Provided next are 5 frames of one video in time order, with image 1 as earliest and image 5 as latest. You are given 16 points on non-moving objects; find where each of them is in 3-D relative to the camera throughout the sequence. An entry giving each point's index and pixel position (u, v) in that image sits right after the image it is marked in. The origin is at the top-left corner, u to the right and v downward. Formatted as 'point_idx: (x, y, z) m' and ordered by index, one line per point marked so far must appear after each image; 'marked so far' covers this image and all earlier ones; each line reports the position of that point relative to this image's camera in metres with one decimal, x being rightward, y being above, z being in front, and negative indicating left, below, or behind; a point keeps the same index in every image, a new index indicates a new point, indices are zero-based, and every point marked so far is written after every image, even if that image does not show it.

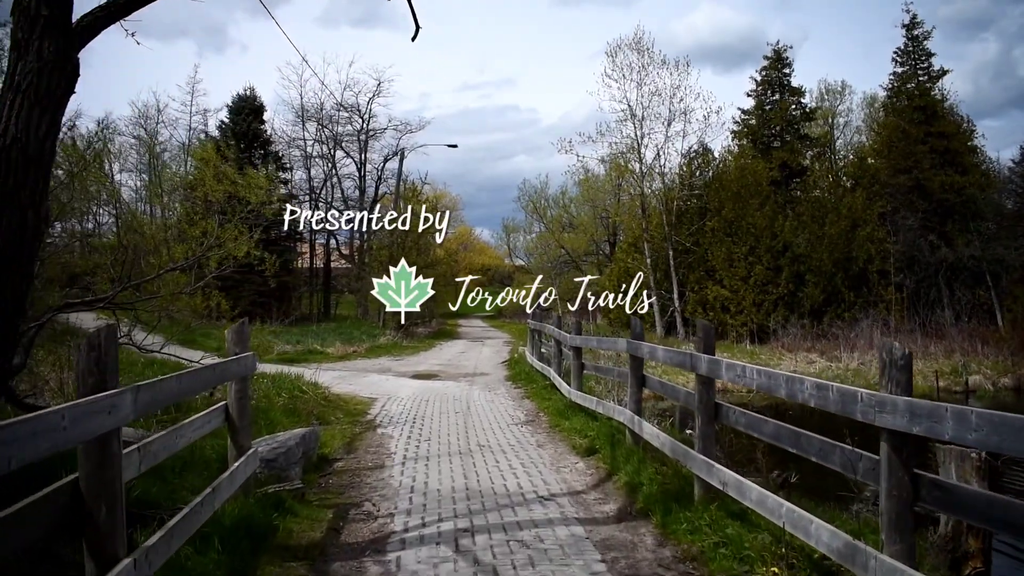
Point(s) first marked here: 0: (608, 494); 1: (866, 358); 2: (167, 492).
0: (+0.8, -1.6, +5.8) m
1: (+9.3, -1.9, +19.4) m
2: (-2.5, -1.5, +5.3) m
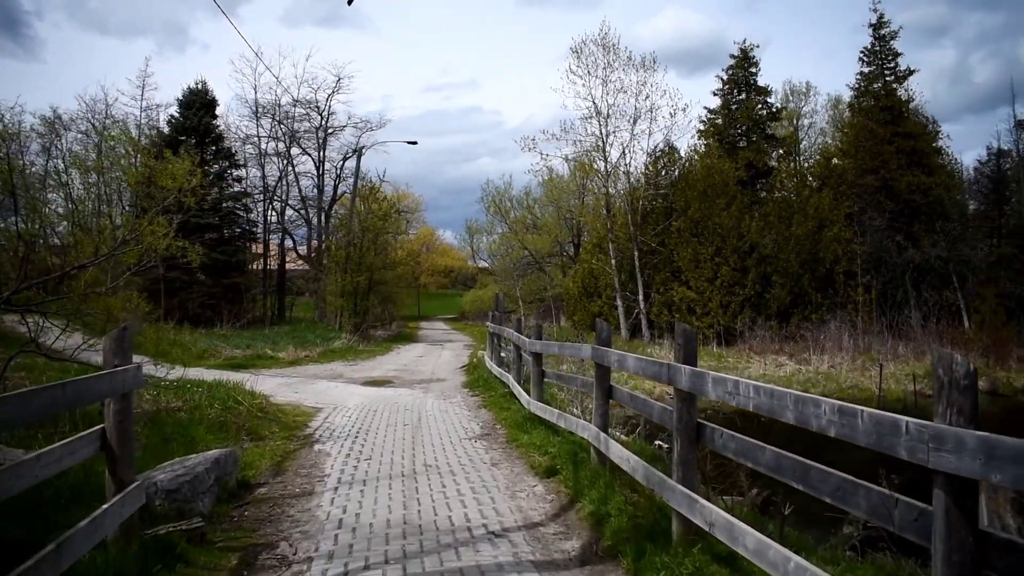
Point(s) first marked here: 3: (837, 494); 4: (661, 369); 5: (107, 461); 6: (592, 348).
0: (+0.4, -1.6, +5.0) m
1: (+8.3, -1.9, +18.9) m
2: (-2.8, -1.4, +4.3) m
3: (+1.3, -0.8, +2.9) m
4: (+0.9, -0.5, +4.2) m
5: (-2.3, -1.0, +4.2) m
6: (+0.7, -0.5, +6.0) m
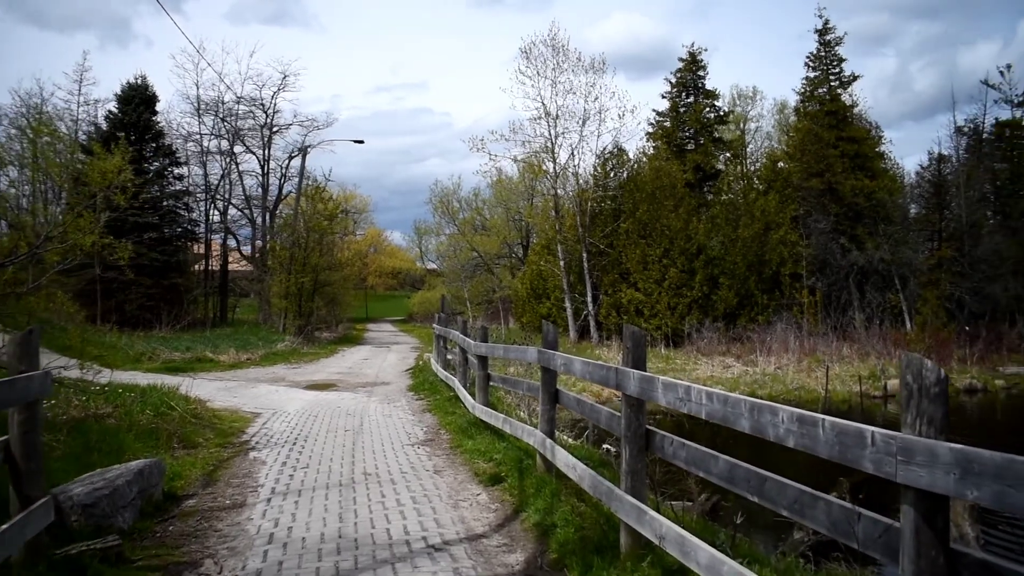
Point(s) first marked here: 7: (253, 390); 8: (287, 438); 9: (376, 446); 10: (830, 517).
0: (0.0, -1.6, +4.7) m
1: (+7.0, -1.9, +19.2) m
2: (-3.1, -1.4, +3.8) m
3: (+1.0, -0.8, +2.7) m
4: (+0.5, -0.5, +4.0) m
5: (-2.6, -1.0, +3.8) m
6: (+0.2, -0.5, +5.8) m
7: (-4.8, -1.9, +13.6) m
8: (-2.7, -1.8, +9.0) m
9: (-1.5, -1.7, +8.0) m
10: (+1.1, -0.8, +2.5) m
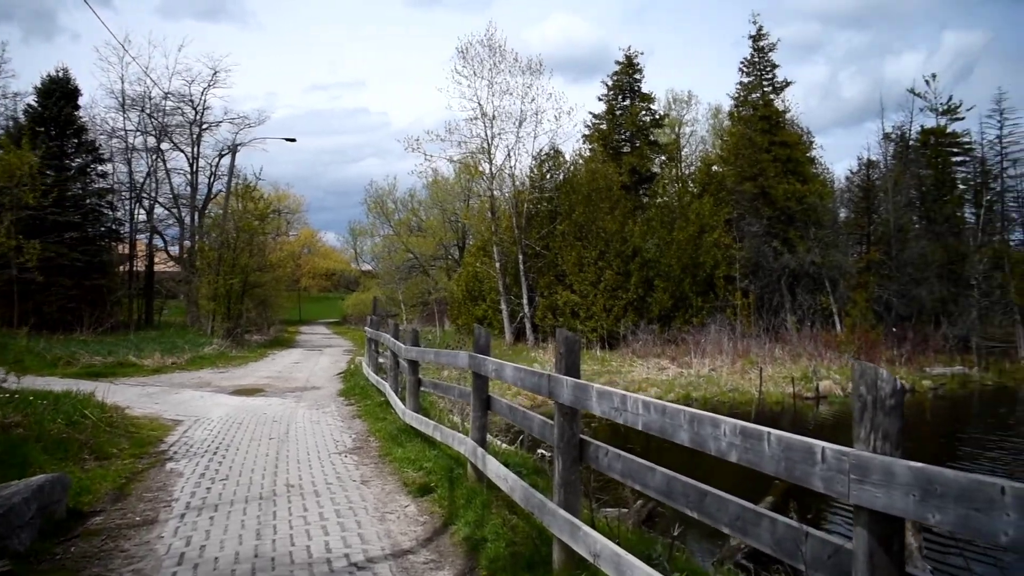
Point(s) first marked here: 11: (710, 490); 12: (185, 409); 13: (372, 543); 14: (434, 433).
0: (-0.4, -1.6, +4.4) m
1: (+5.4, -2.0, +19.4) m
2: (-3.5, -1.4, +3.3) m
3: (+0.8, -0.8, +2.5) m
4: (+0.2, -0.5, +3.8) m
5: (-3.0, -1.0, +3.3) m
6: (-0.3, -0.5, +5.5) m
7: (-5.9, -1.9, +12.9) m
8: (-3.5, -1.8, +8.5) m
9: (-2.2, -1.7, +7.6) m
10: (+0.8, -0.8, +2.3) m
11: (+0.7, -0.7, +2.6) m
12: (-5.0, -1.9, +11.3) m
13: (-0.9, -1.6, +4.7) m
14: (-0.7, -1.2, +6.3) m
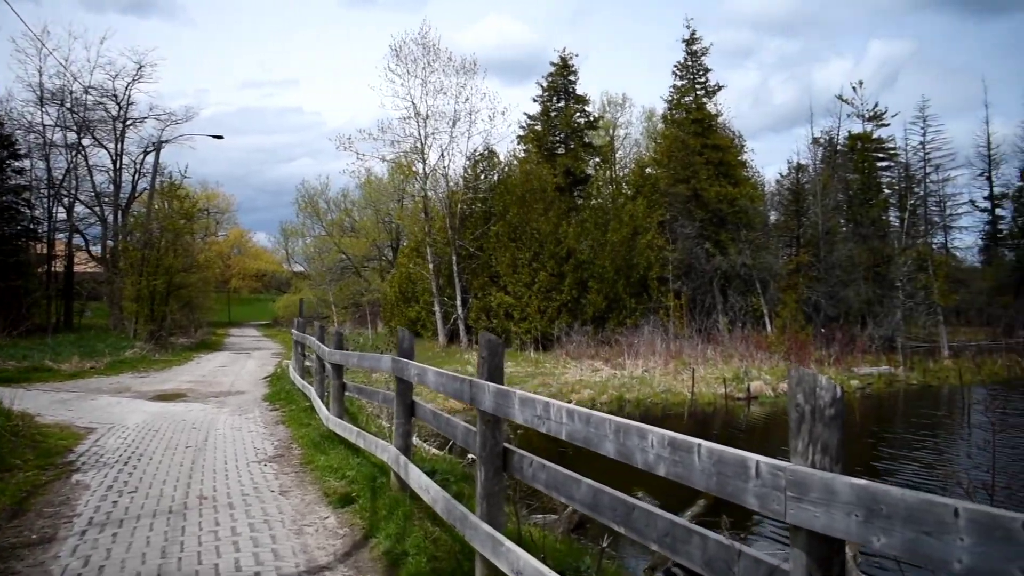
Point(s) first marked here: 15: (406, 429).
0: (-0.8, -1.6, +4.1) m
1: (+3.8, -2.0, +19.5) m
2: (-3.8, -1.4, +2.8) m
3: (+0.5, -0.8, +2.3) m
4: (-0.2, -0.5, +3.6) m
5: (-3.3, -1.0, +2.8) m
6: (-0.8, -0.5, +5.2) m
7: (-7.0, -1.9, +12.1) m
8: (-4.3, -1.8, +7.9) m
9: (-2.8, -1.7, +7.2) m
10: (+0.6, -0.8, +2.1) m
11: (+0.4, -0.7, +2.4) m
12: (-6.0, -1.9, +10.6) m
13: (-1.3, -1.6, +4.4) m
14: (-1.2, -1.2, +6.0) m
15: (-0.7, -1.0, +5.0) m
